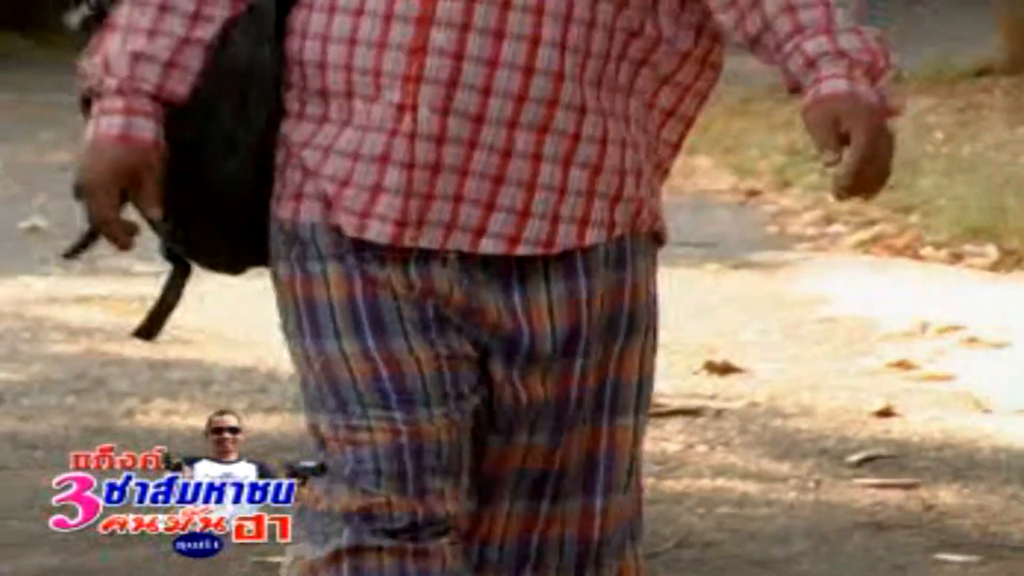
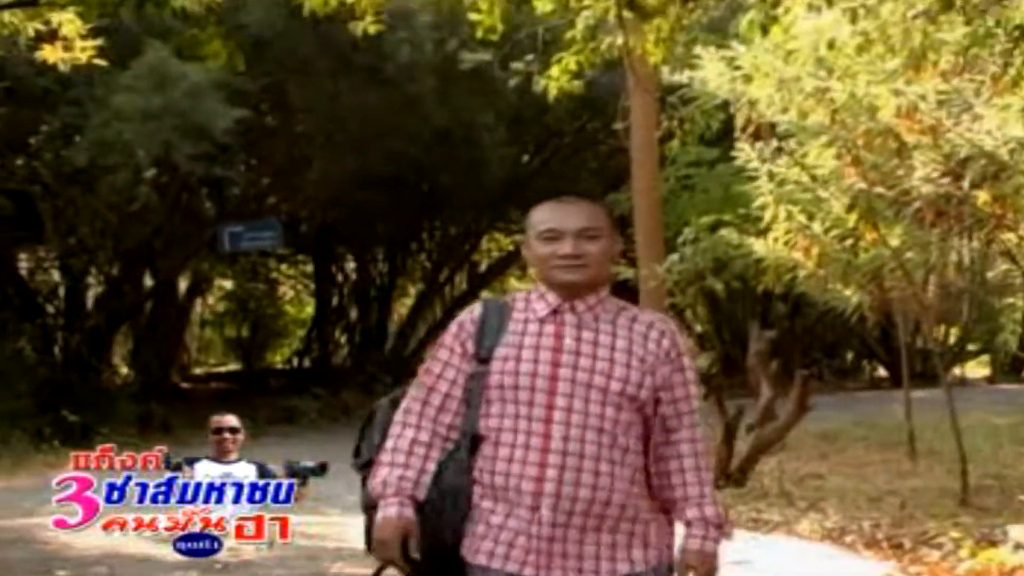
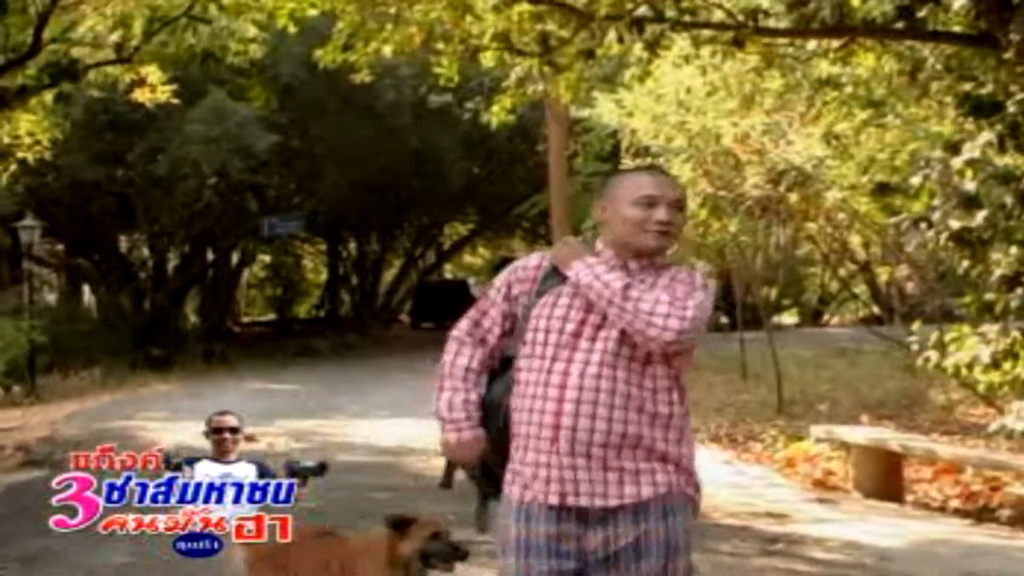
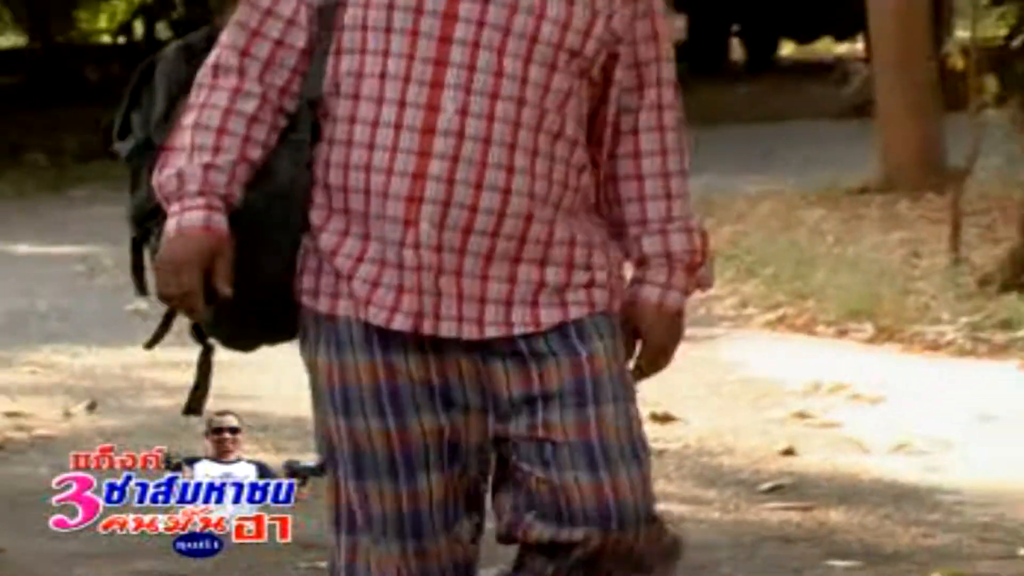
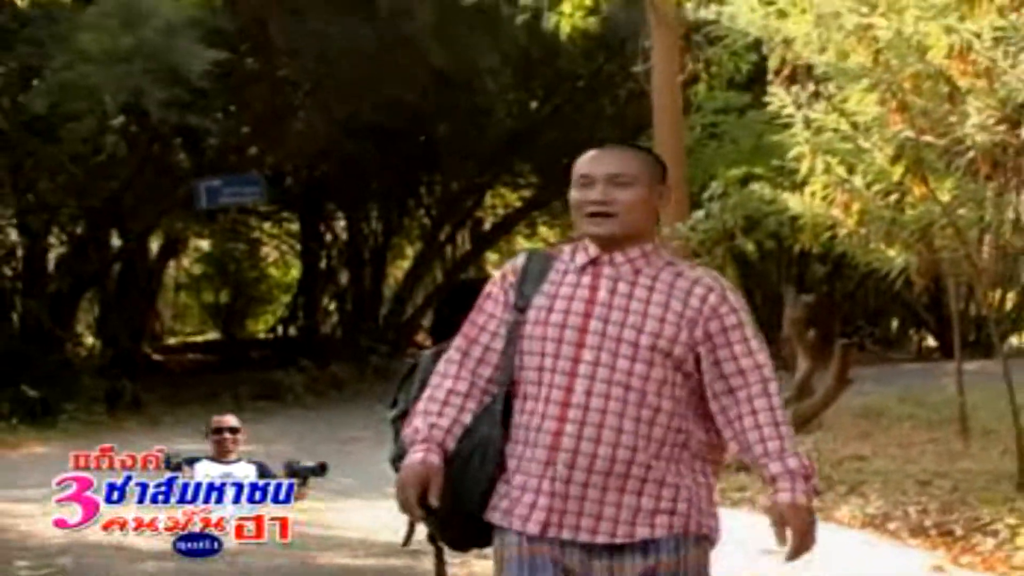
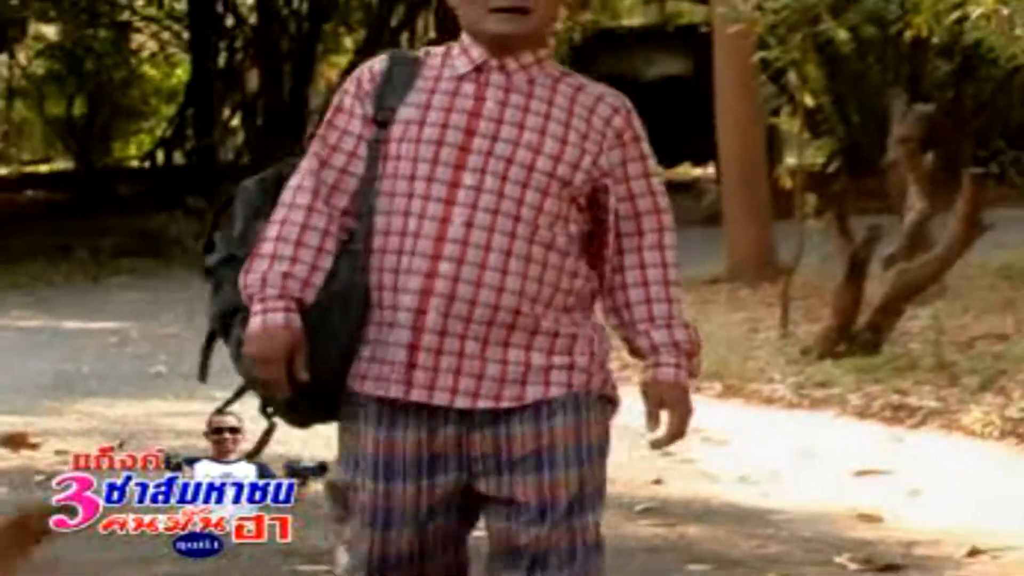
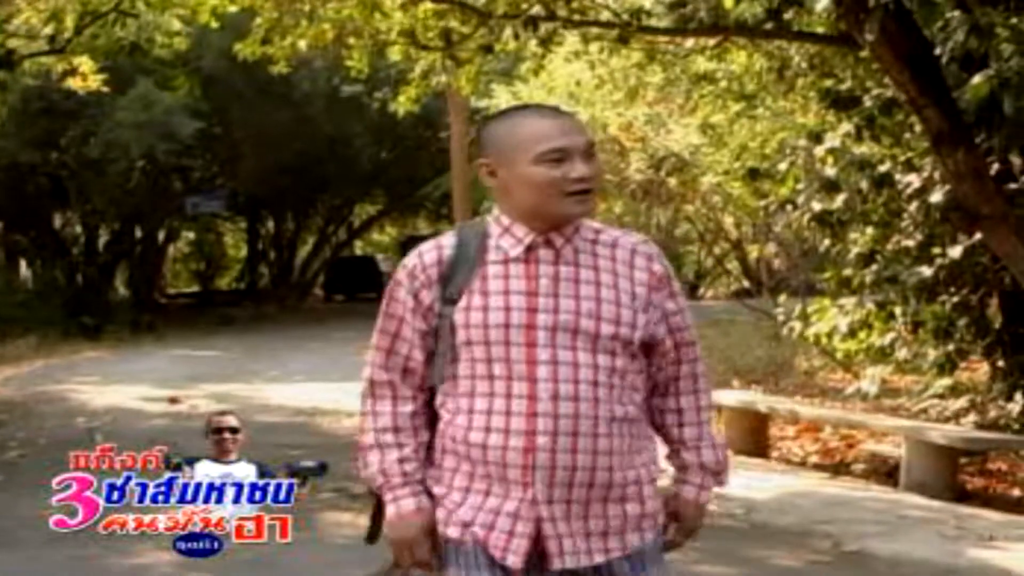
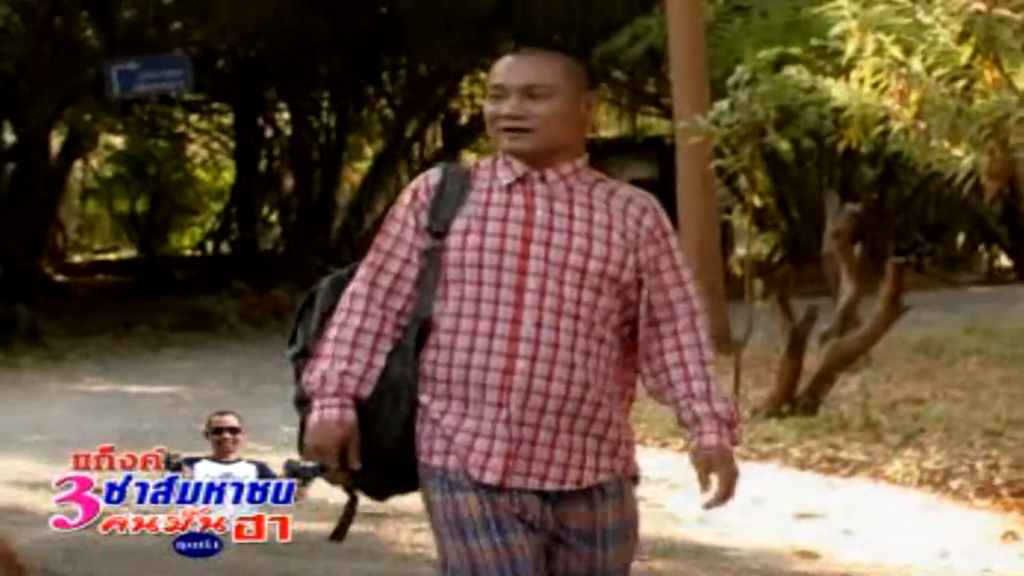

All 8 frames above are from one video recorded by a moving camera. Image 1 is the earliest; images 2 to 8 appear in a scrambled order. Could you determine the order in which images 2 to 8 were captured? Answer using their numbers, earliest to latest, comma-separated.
4, 6, 8, 5, 2, 3, 7
